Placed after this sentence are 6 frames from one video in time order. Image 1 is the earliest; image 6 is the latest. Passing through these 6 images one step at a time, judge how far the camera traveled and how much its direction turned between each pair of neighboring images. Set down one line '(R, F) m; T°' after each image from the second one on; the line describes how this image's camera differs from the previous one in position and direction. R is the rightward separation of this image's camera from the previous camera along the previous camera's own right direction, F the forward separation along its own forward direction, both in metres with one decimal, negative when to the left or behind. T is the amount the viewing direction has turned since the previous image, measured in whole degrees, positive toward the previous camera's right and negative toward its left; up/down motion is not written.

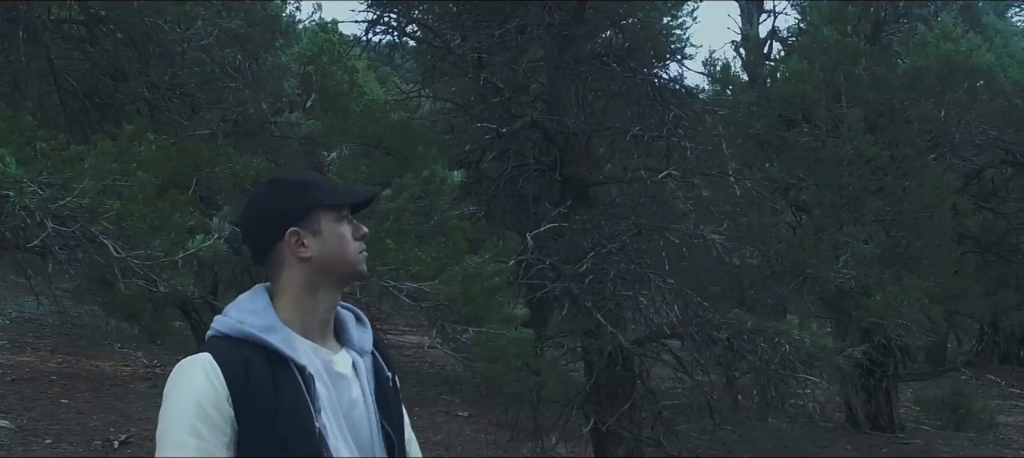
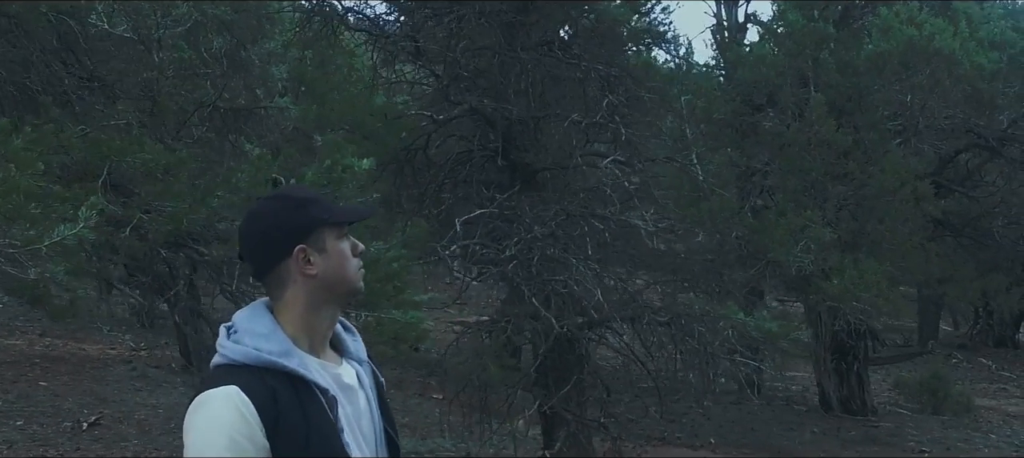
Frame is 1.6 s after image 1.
(+0.5, -0.1) m; -1°
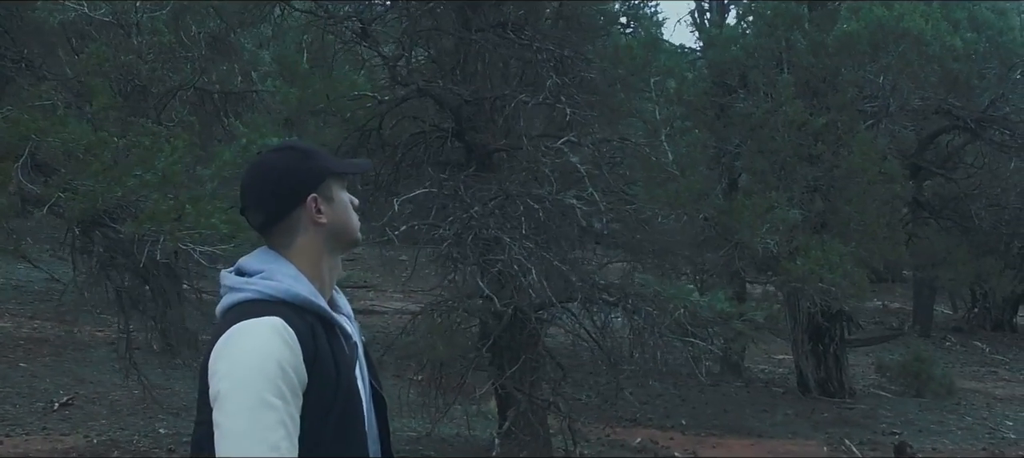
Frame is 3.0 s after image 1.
(+0.4, 0.0) m; -1°
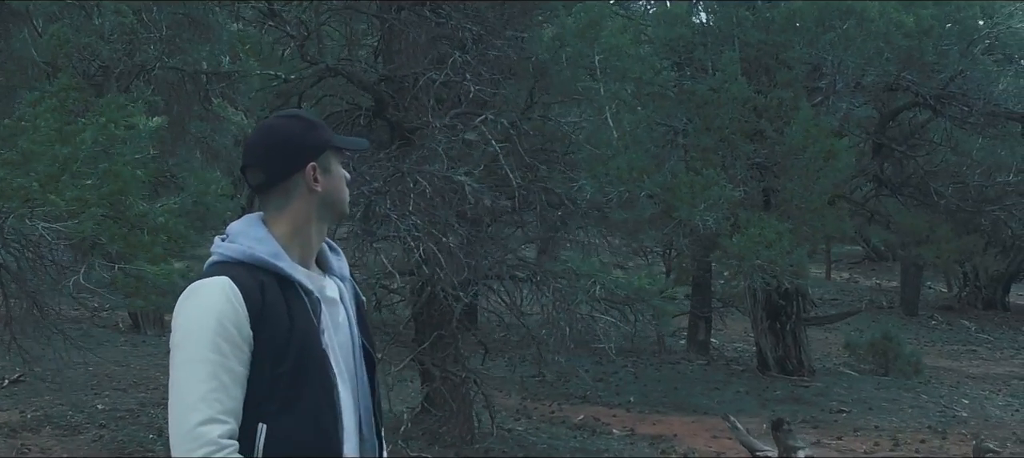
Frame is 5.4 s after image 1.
(+0.7, 0.0) m; -1°
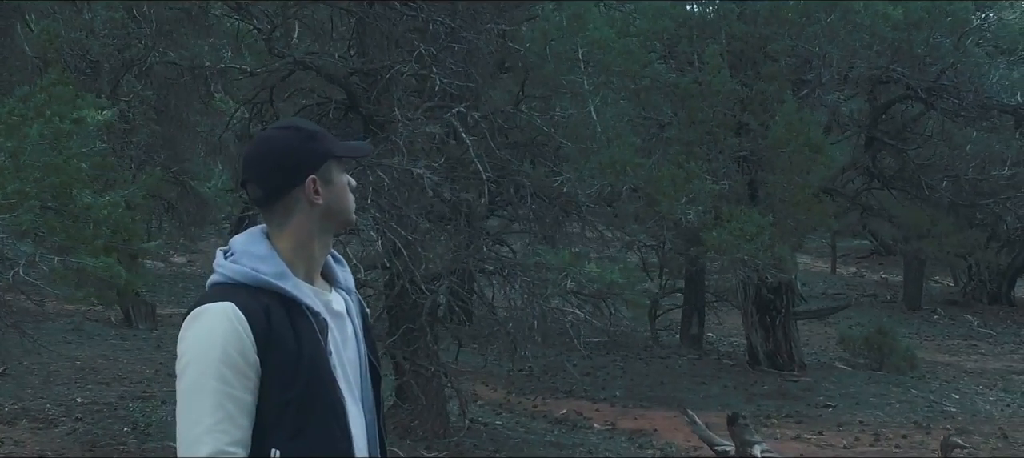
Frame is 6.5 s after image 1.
(+0.3, 0.0) m; -1°
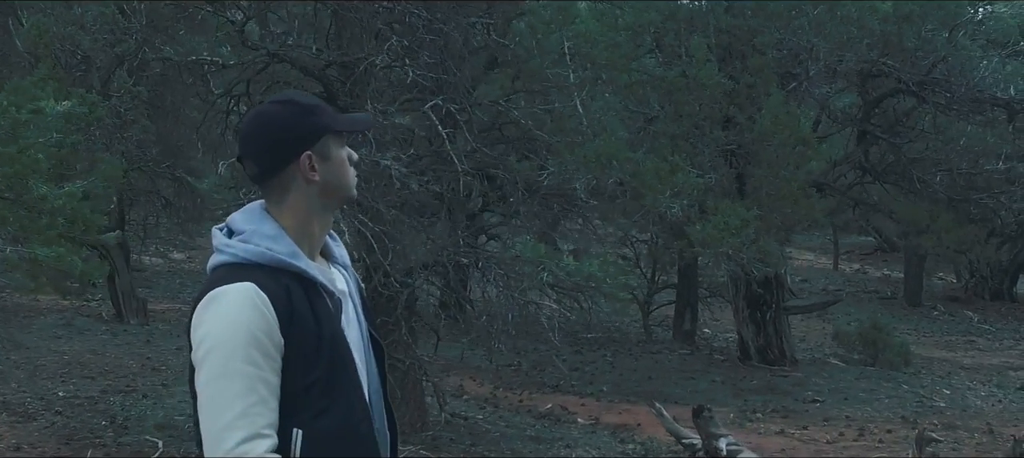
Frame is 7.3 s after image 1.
(+0.2, 0.0) m; -1°
